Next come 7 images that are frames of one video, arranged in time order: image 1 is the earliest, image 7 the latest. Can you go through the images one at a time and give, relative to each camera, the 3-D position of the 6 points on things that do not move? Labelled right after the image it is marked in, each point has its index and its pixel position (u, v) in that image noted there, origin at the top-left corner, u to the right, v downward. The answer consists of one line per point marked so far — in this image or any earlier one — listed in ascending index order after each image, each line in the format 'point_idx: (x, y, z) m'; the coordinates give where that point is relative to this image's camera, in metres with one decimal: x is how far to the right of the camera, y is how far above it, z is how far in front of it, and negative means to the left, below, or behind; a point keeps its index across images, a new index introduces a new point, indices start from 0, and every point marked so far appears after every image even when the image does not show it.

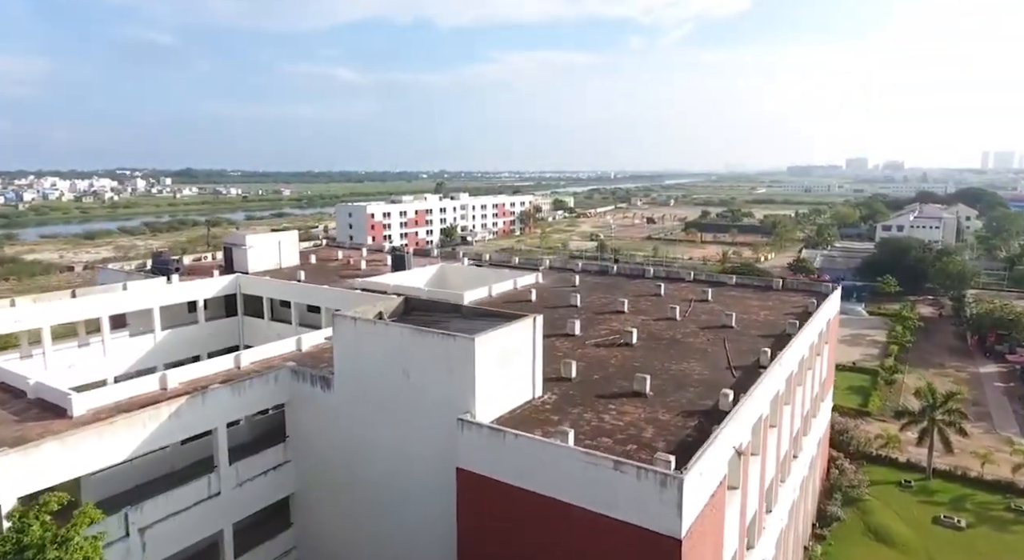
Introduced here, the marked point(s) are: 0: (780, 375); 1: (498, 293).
0: (+4.2, -1.5, +10.4) m
1: (-0.4, -0.3, +17.1) m
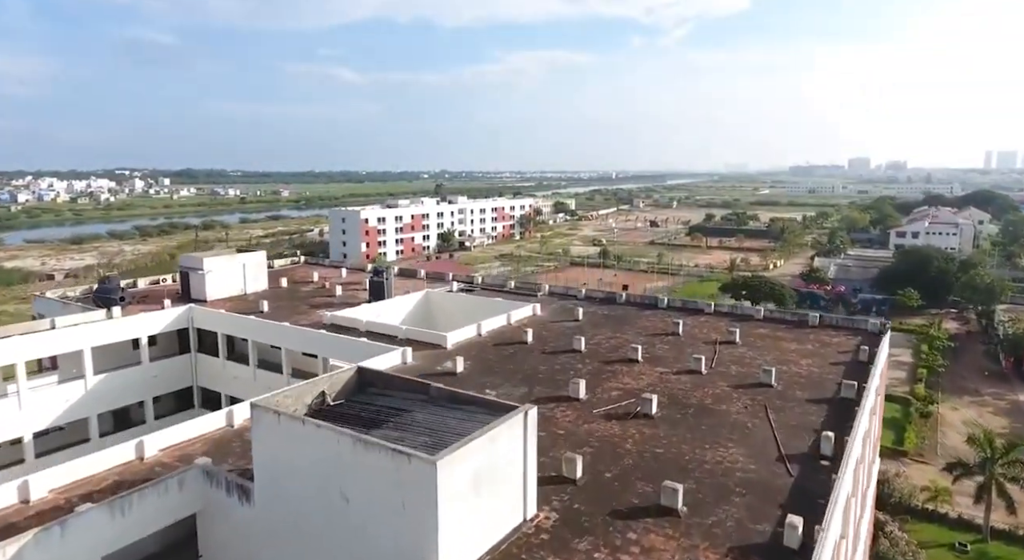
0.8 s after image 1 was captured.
0: (+4.0, -2.3, +7.9) m
1: (-0.5, -1.1, +14.6) m
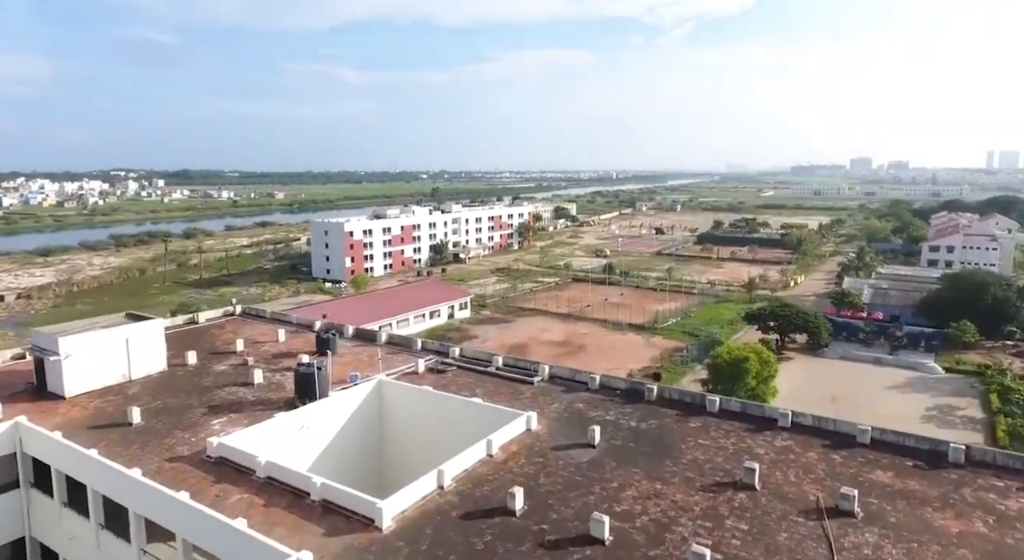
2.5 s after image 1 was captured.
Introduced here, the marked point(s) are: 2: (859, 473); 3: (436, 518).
0: (+3.7, -3.9, +2.6) m
1: (-0.8, -2.8, +9.4) m
2: (+5.0, -2.7, +9.6) m
3: (-1.0, -3.0, +8.4) m
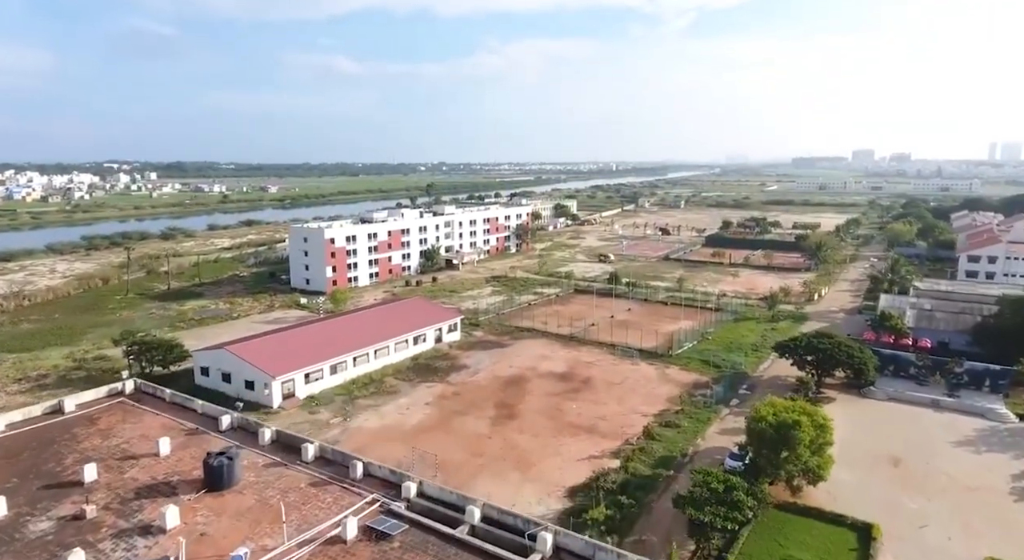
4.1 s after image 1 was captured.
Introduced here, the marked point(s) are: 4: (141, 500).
0: (+3.5, -5.7, -2.6) m
1: (-1.0, -4.4, +4.1) m
2: (+4.8, -4.4, +4.3) m
3: (-1.2, -4.6, +3.1) m
4: (-5.7, -3.4, +10.2) m
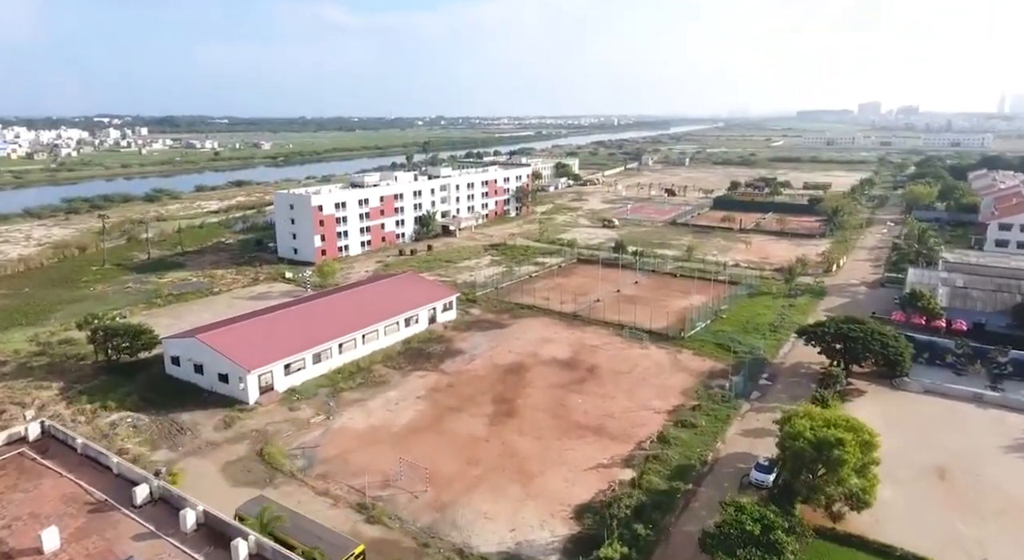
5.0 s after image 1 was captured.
0: (+3.5, -7.1, -5.3) m
1: (-1.0, -5.4, +1.3) m
2: (+4.8, -5.4, +1.5) m
3: (-1.2, -5.8, +0.4) m
4: (-5.7, -4.0, +7.4) m
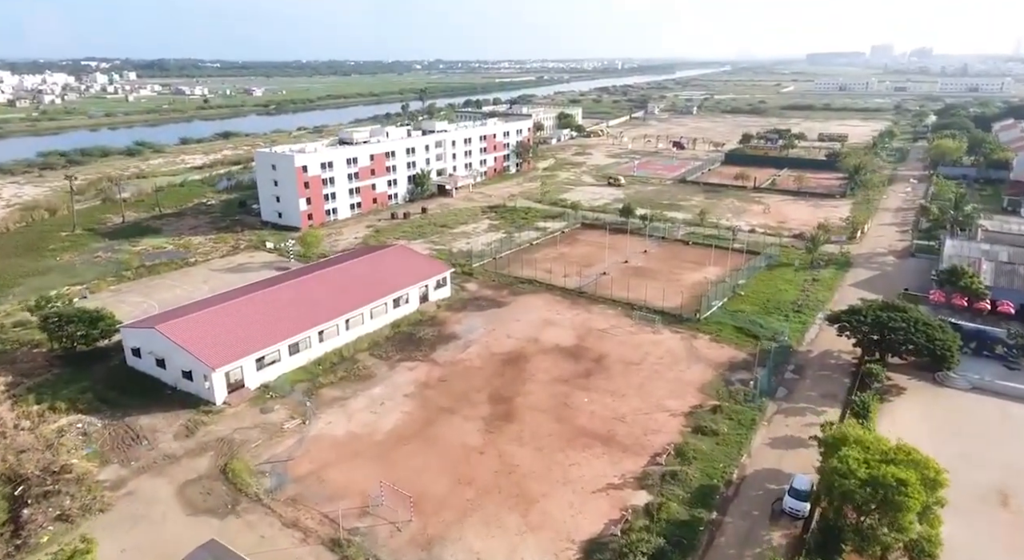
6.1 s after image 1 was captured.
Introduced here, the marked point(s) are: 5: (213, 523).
0: (+3.4, -9.2, -8.0) m
1: (-1.1, -7.0, -1.6) m
2: (+4.7, -6.9, -1.4) m
3: (-1.3, -7.4, -2.5) m
4: (-5.8, -5.1, +4.4) m
5: (-8.4, -6.9, +18.8) m
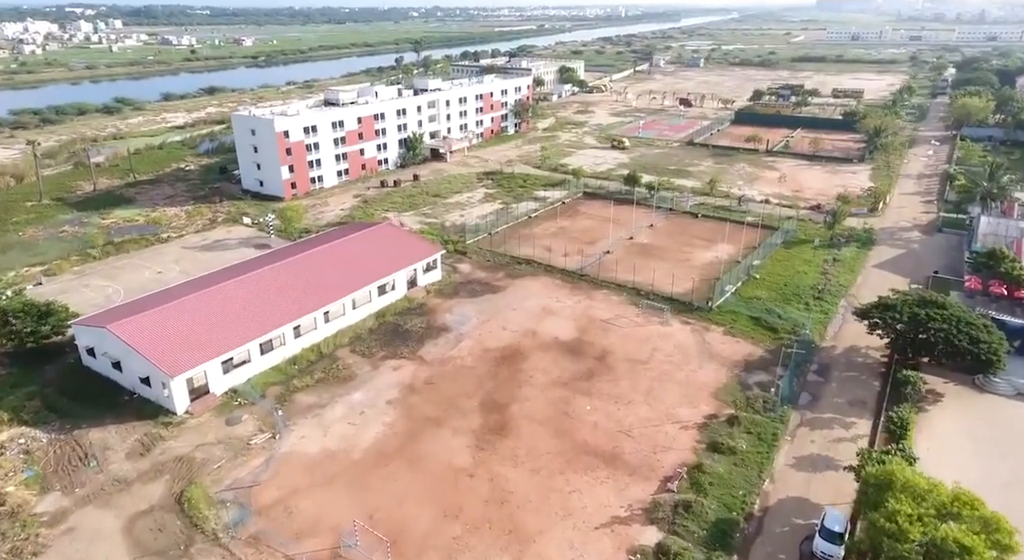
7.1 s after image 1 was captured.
0: (+3.2, -11.4, -10.1) m
1: (-1.4, -8.7, -3.8) m
2: (+4.5, -8.7, -3.7) m
3: (-1.5, -9.2, -4.7) m
4: (-6.0, -6.4, +2.0) m
5: (-8.6, -7.2, +16.5) m
